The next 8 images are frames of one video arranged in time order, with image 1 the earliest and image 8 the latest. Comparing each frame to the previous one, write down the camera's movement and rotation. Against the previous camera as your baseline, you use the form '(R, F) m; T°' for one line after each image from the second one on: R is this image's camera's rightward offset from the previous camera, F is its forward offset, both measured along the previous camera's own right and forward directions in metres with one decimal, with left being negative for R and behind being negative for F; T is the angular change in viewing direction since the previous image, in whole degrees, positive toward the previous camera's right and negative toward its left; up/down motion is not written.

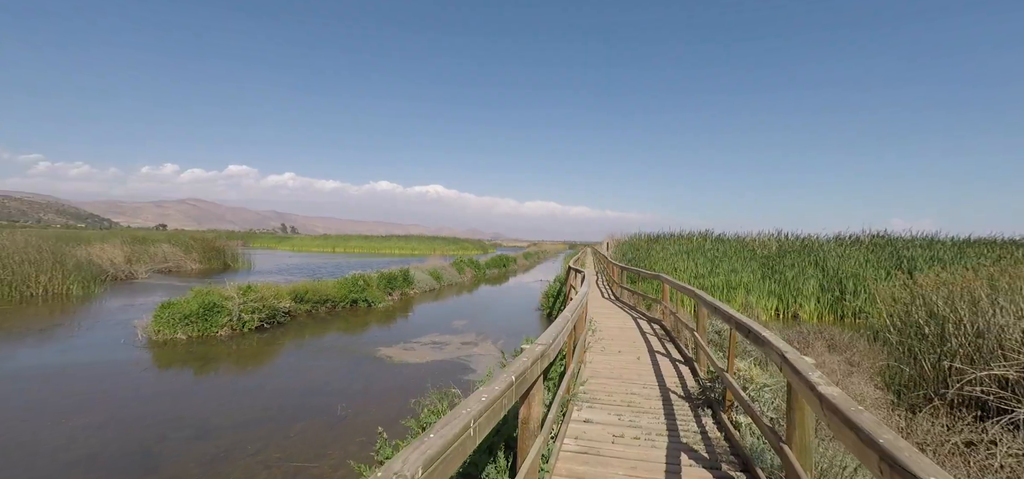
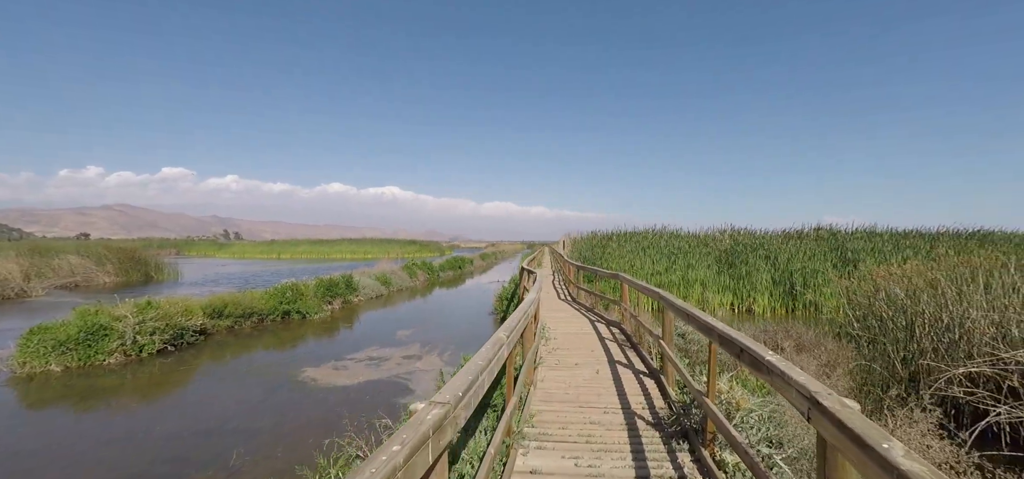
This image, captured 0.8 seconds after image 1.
(+0.3, +0.9) m; +6°
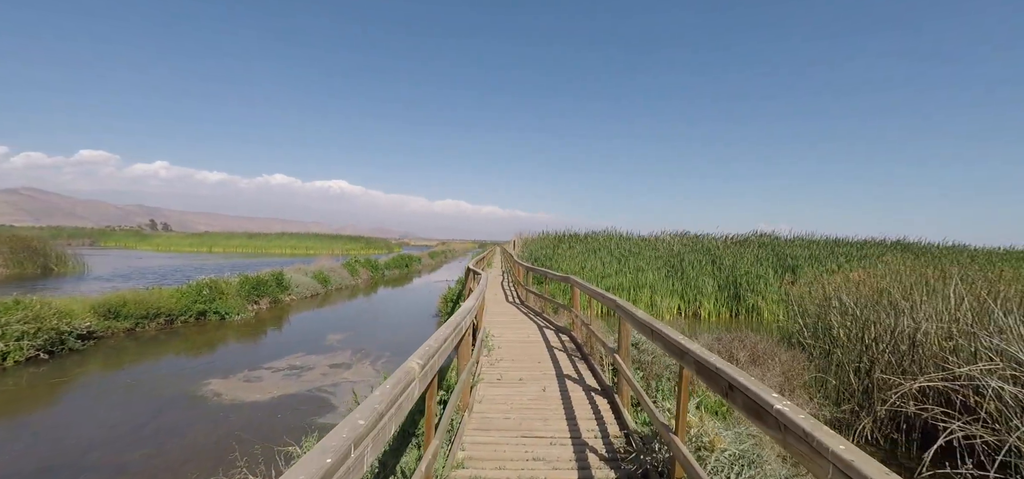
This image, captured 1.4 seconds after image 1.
(+0.2, +0.6) m; +7°
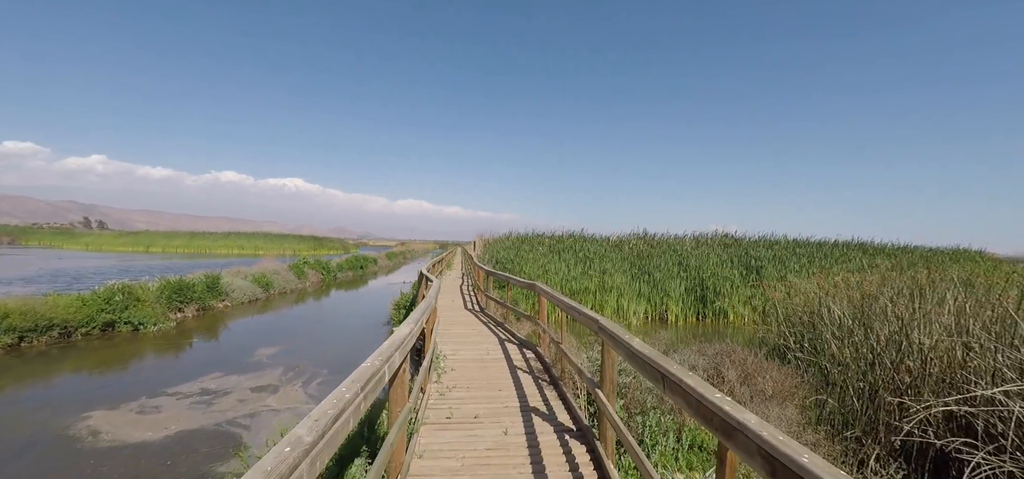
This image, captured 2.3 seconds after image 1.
(+0.1, +0.9) m; +5°
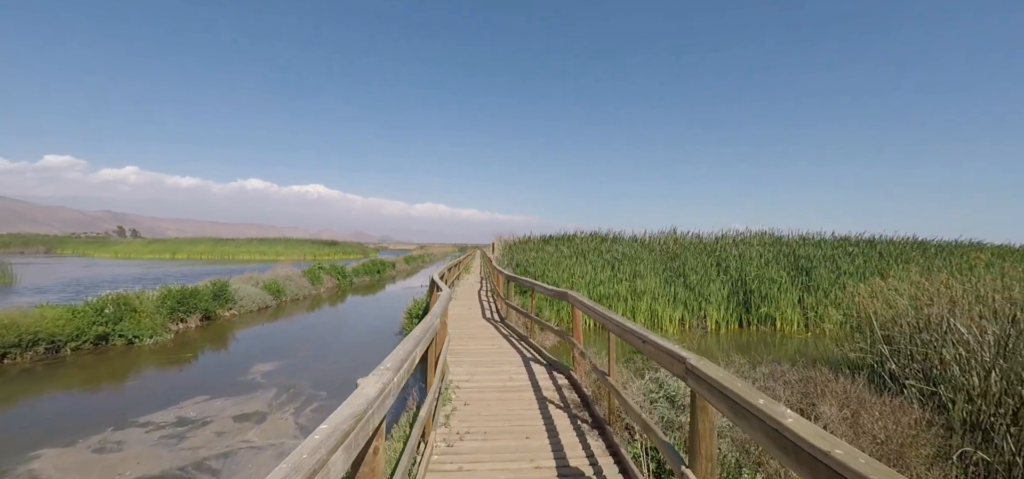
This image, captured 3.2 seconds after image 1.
(-0.1, +1.1) m; -3°
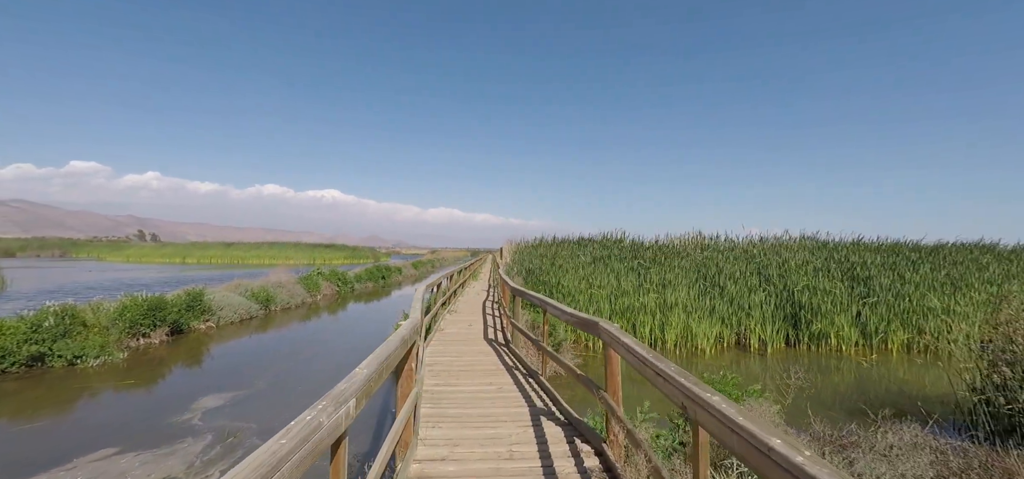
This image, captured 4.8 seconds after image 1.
(+0.1, +1.6) m; -2°
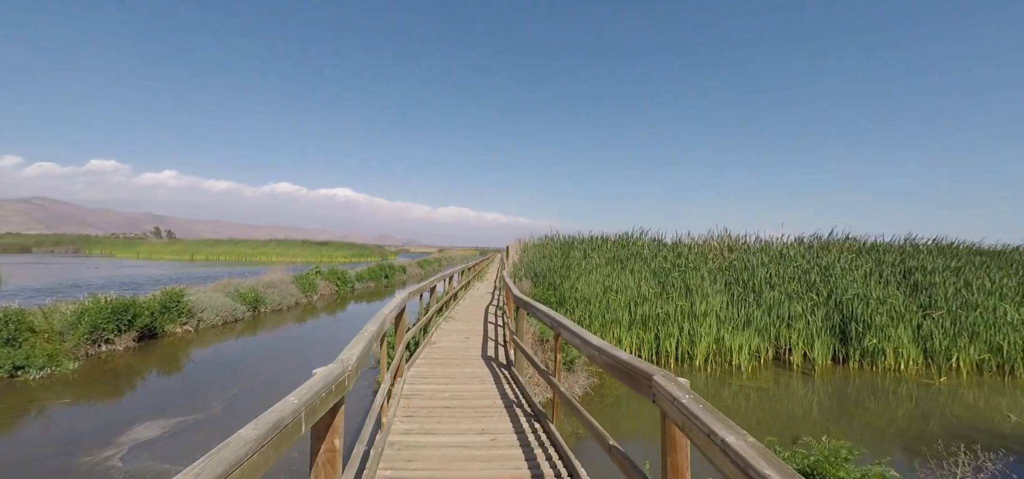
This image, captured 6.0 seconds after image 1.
(+0.1, +1.2) m; -1°
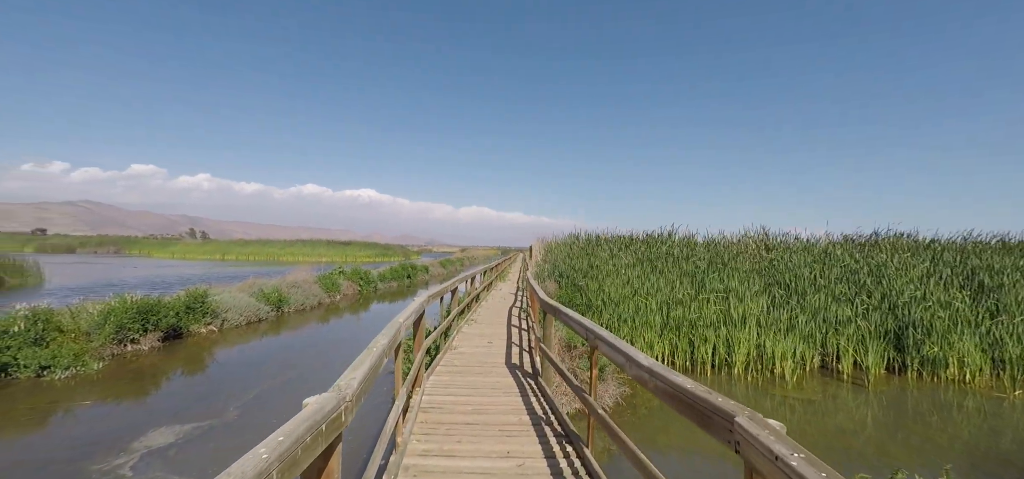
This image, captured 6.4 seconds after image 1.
(-0.1, +0.4) m; -3°
